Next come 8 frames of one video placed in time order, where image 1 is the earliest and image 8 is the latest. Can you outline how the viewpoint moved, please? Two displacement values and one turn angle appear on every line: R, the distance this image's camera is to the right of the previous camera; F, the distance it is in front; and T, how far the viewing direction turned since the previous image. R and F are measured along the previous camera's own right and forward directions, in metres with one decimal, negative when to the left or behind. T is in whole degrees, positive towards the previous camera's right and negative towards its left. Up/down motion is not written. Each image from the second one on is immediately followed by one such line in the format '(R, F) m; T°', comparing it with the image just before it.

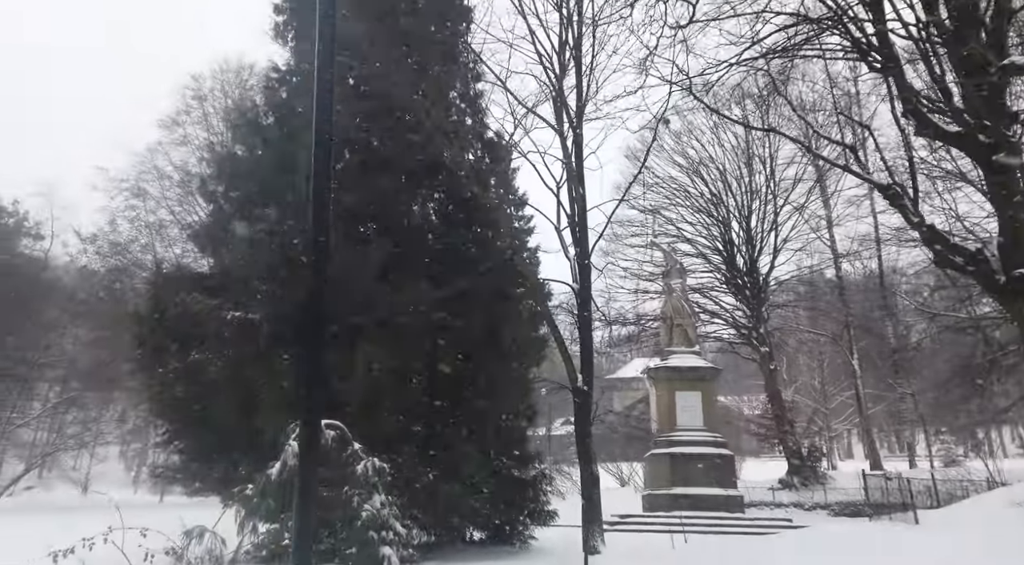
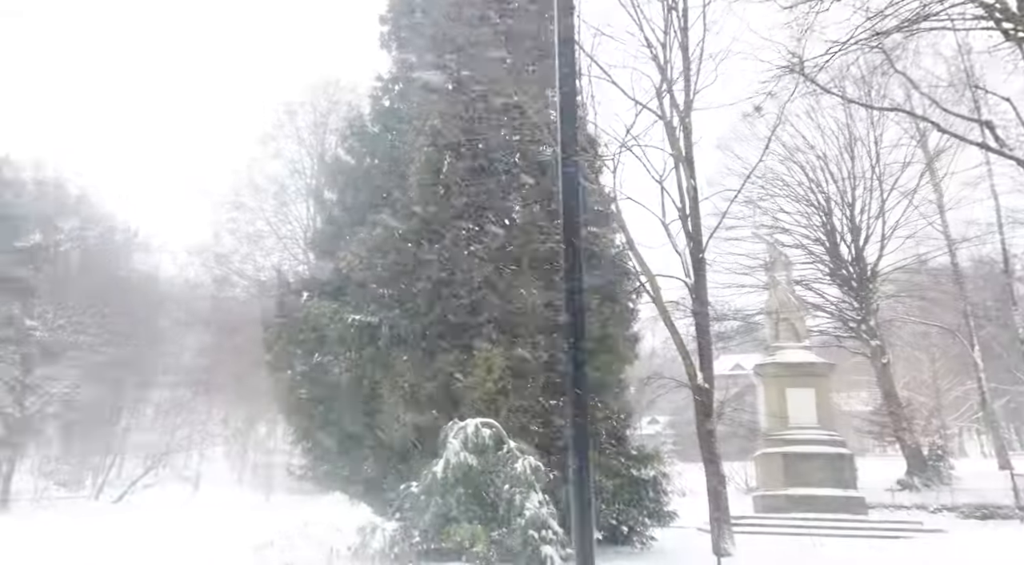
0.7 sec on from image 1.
(-0.5, 0.0) m; -6°
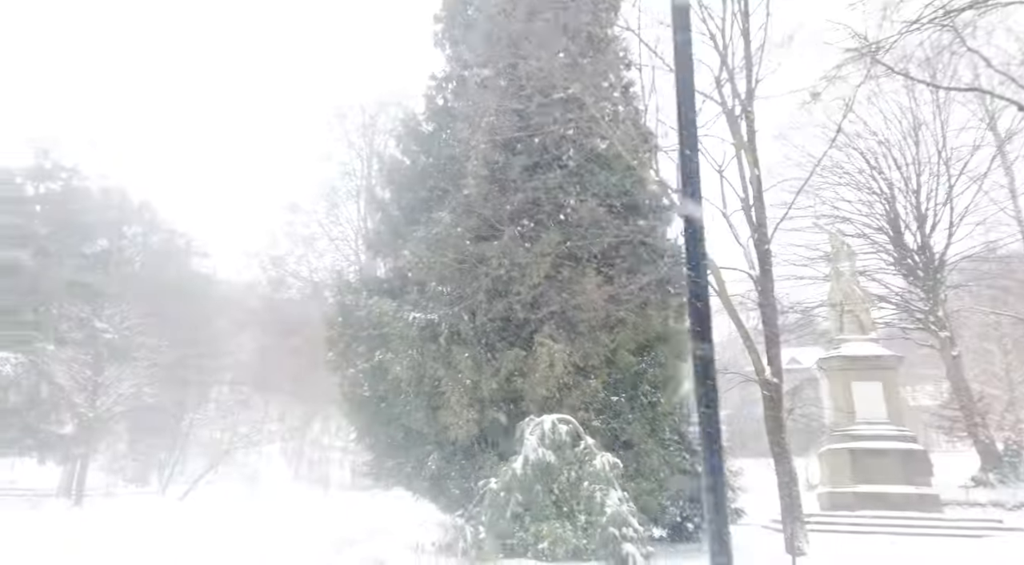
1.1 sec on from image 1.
(-0.2, 0.0) m; -4°
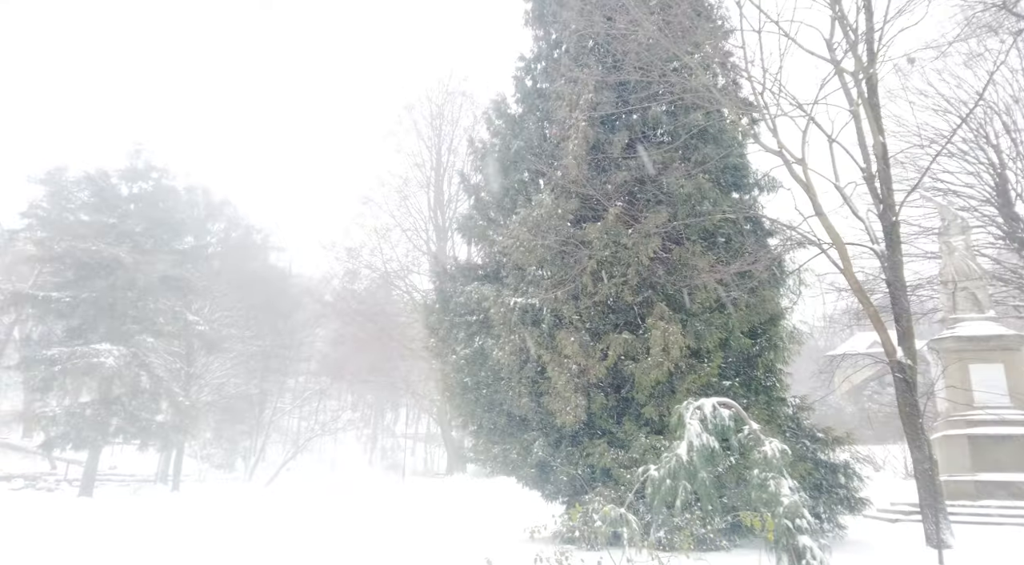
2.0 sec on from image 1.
(-0.5, +0.2) m; -5°
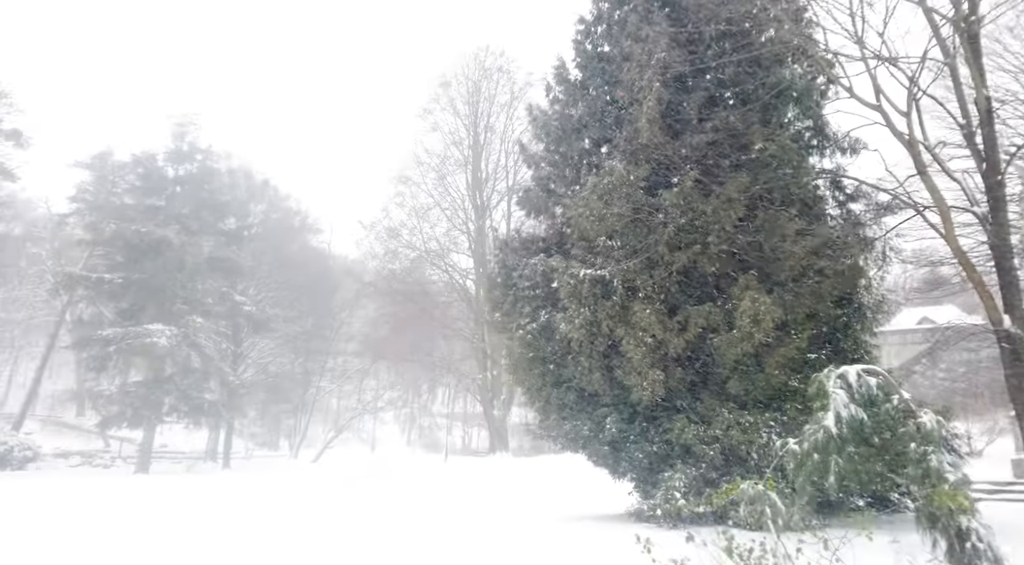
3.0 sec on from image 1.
(-0.5, +0.3) m; -3°
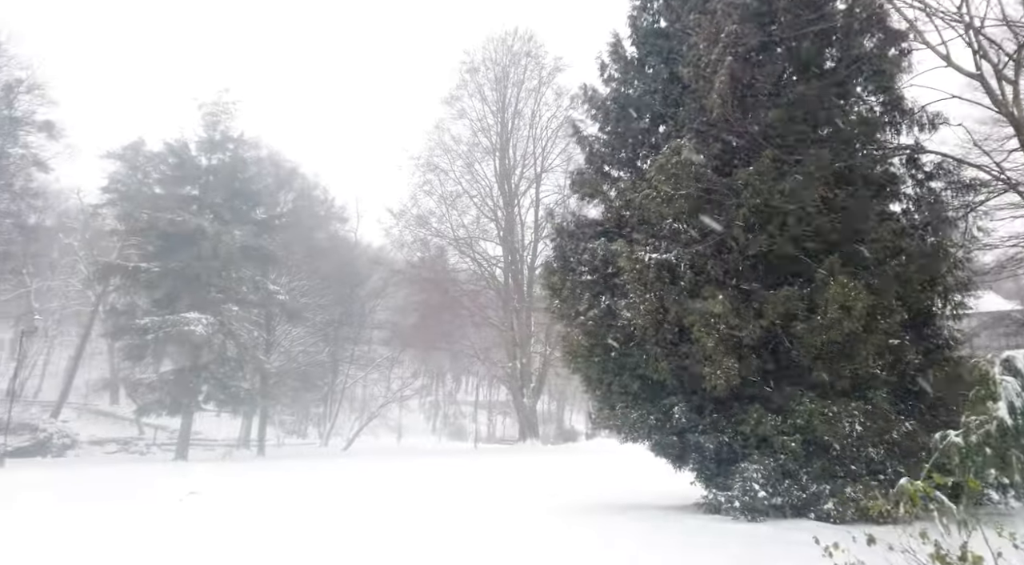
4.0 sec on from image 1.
(-0.5, +0.3) m; -2°
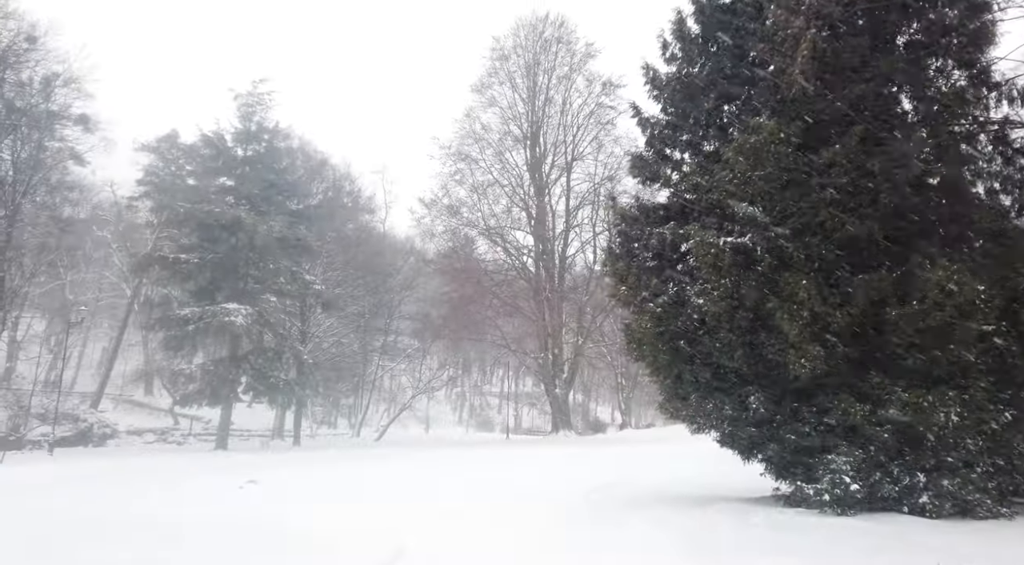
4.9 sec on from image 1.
(-0.6, +0.2) m; -2°
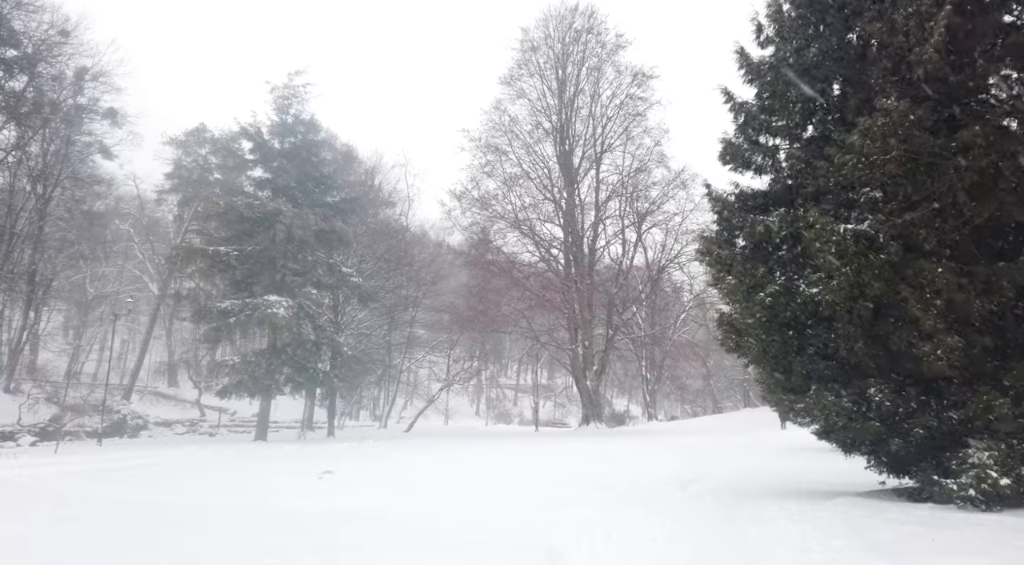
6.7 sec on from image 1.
(-1.2, +0.2) m; -1°
